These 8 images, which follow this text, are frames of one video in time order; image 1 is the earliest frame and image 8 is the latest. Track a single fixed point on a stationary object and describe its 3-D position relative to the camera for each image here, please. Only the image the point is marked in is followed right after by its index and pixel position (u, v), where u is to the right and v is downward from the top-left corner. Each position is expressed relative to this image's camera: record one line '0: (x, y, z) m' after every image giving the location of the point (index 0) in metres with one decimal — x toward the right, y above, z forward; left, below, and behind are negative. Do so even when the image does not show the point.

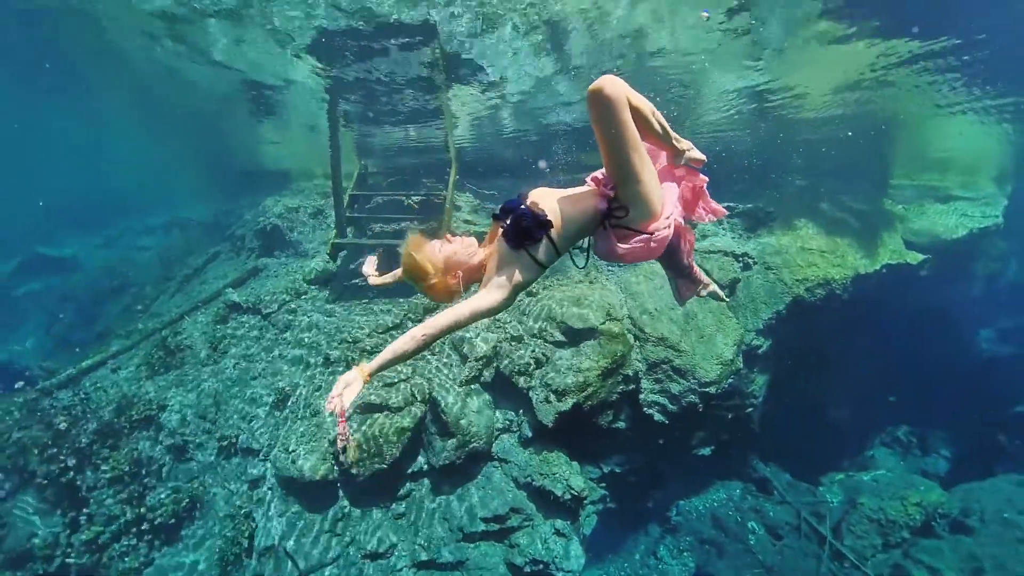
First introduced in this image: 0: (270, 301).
0: (-4.6, -0.1, +10.2) m
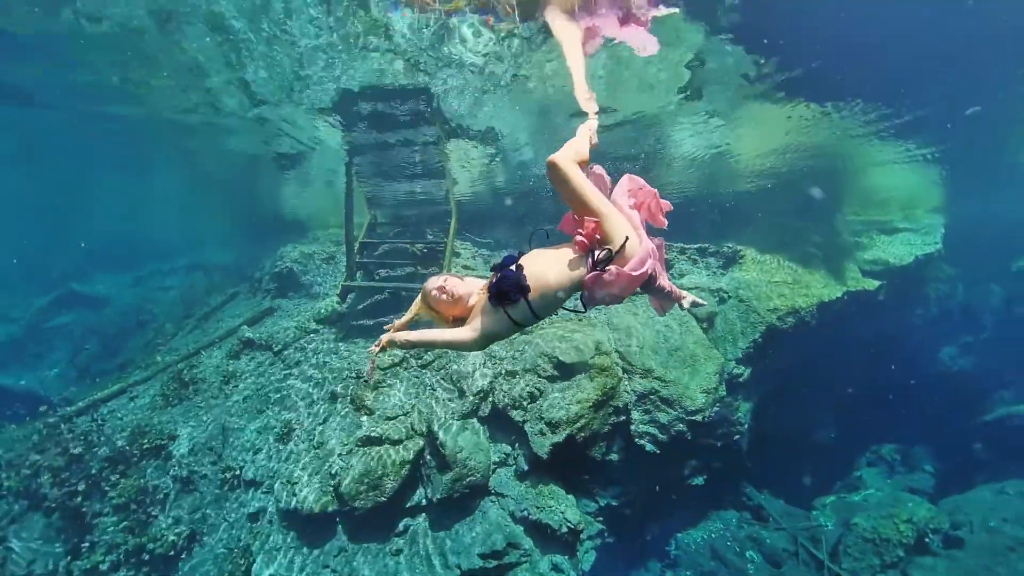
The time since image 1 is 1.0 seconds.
0: (-5.0, -1.1, +11.1) m
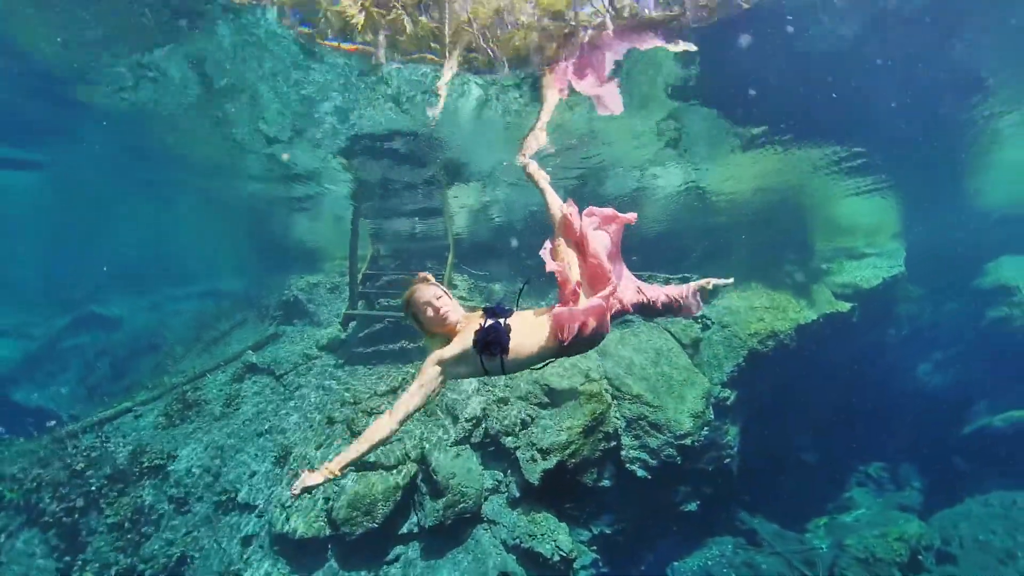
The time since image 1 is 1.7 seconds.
0: (-5.2, -1.7, +11.5) m
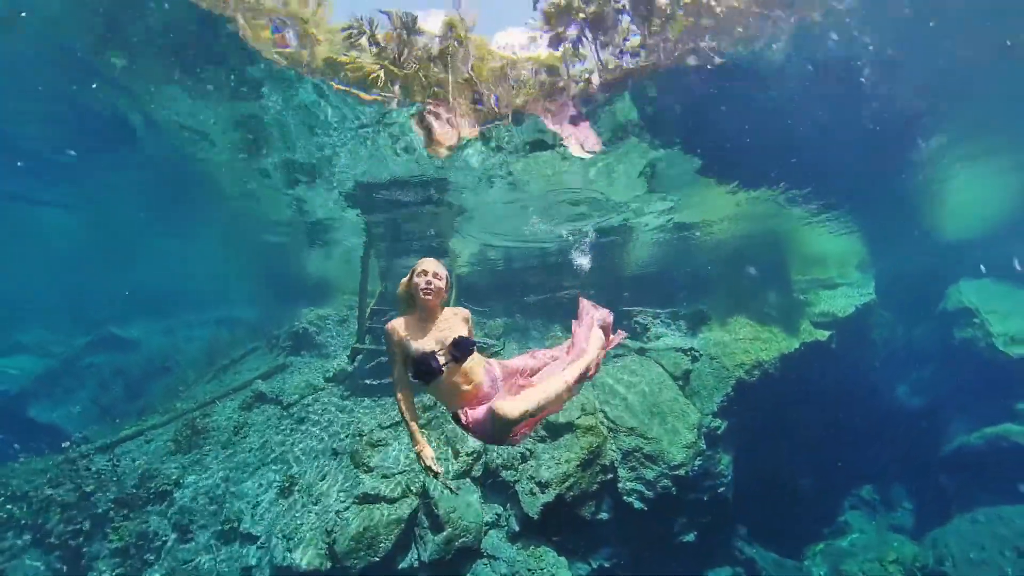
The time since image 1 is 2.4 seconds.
0: (-5.3, -2.6, +11.8) m
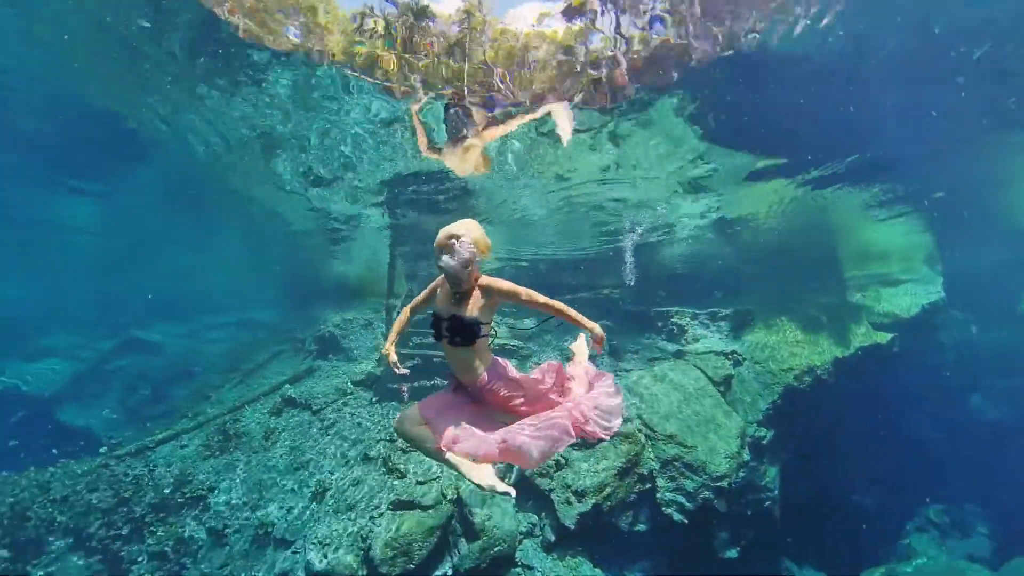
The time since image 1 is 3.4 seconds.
0: (-4.5, -2.7, +11.9) m
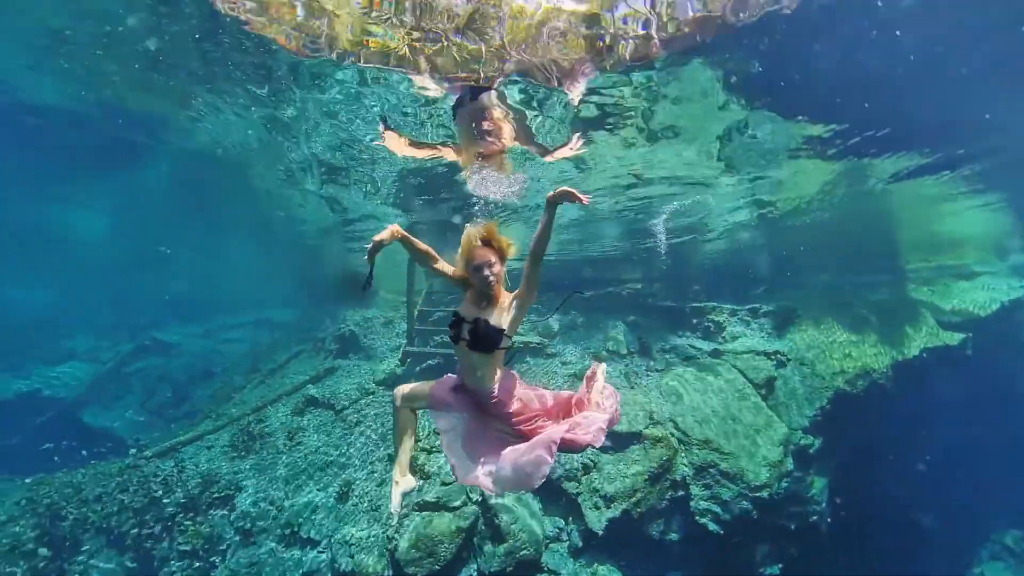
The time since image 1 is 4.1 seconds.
0: (-3.9, -2.6, +11.9) m
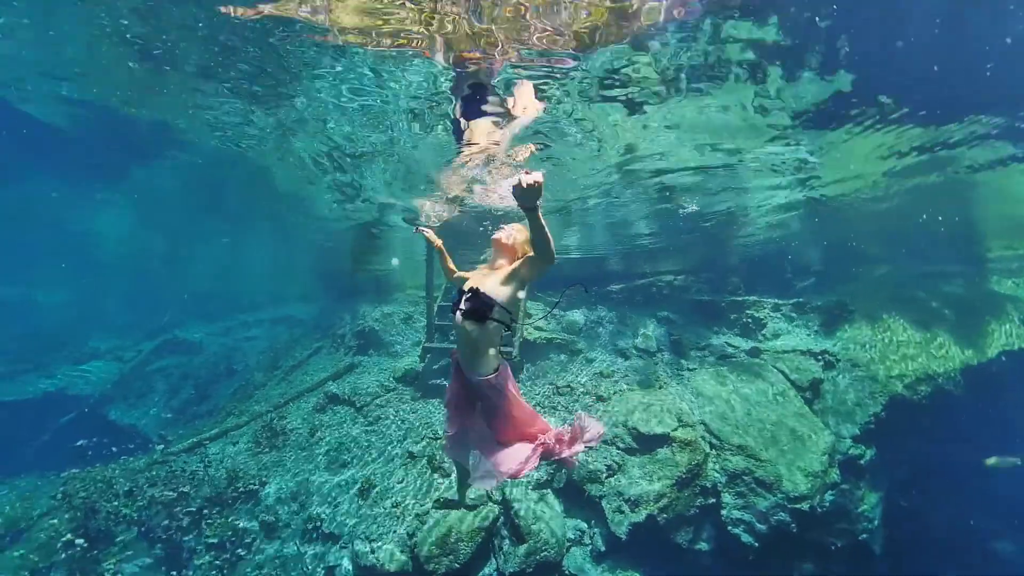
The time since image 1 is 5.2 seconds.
0: (-3.4, -2.4, +11.8) m
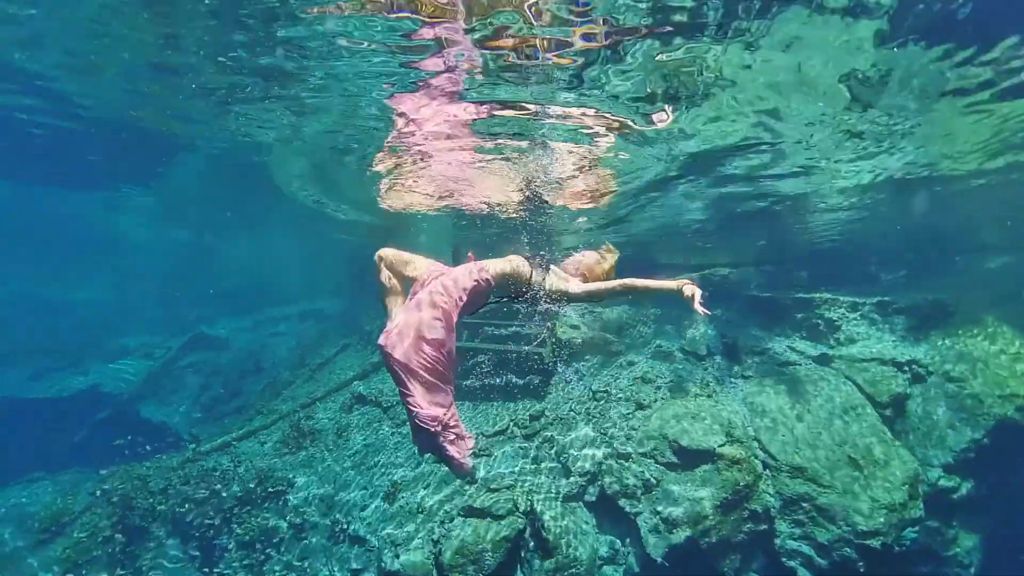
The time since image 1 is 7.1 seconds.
0: (-2.6, -2.3, +11.5) m
